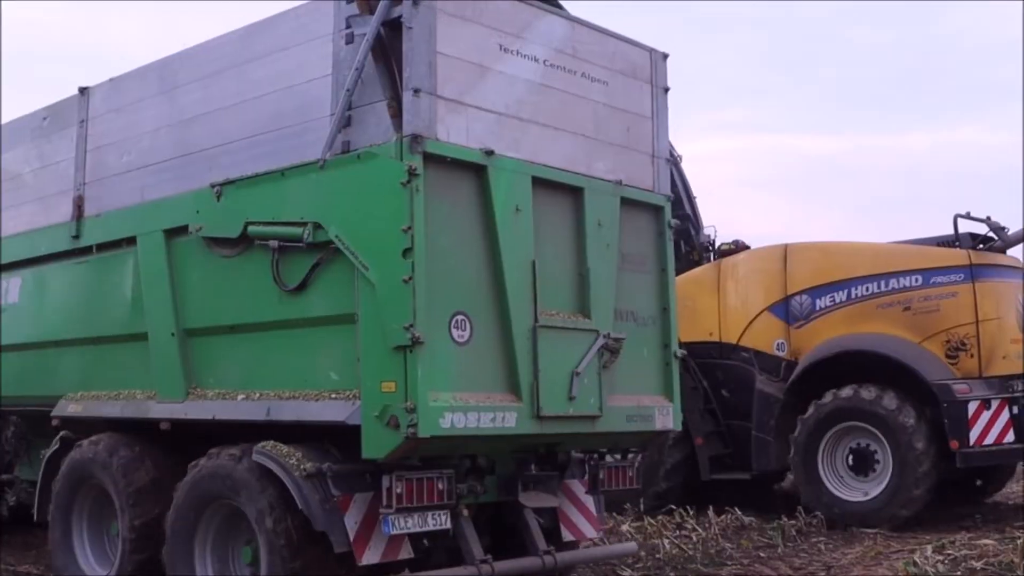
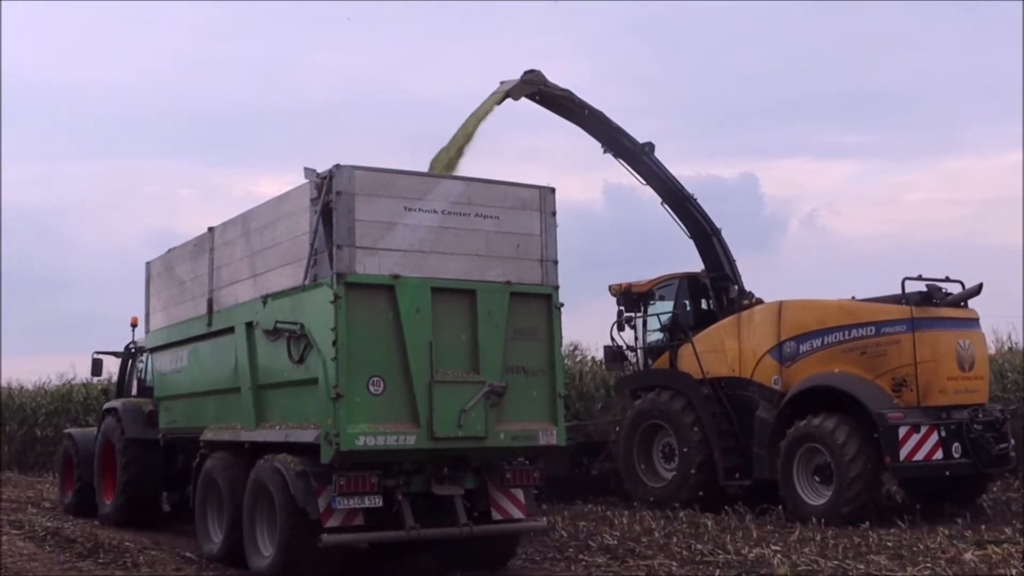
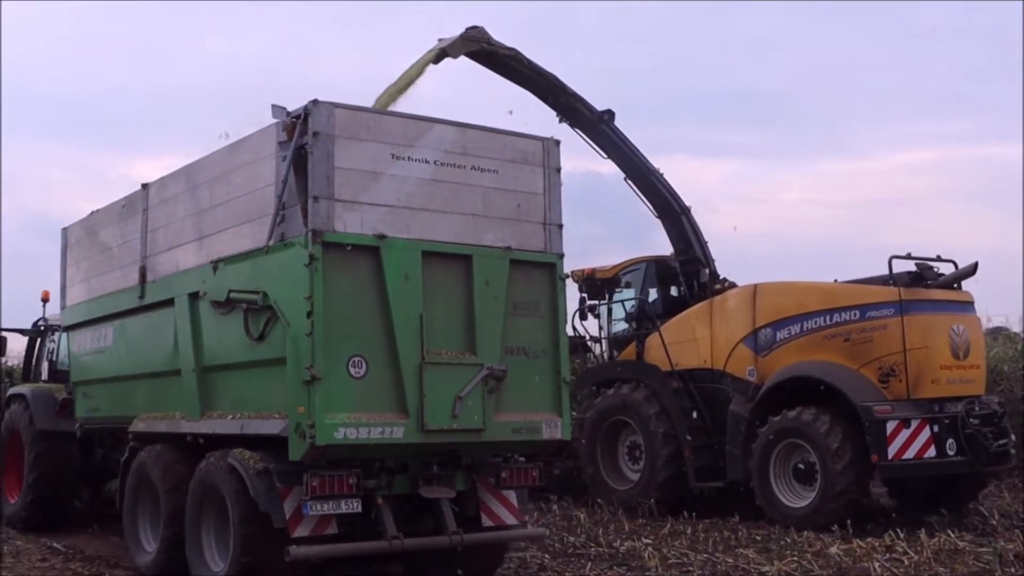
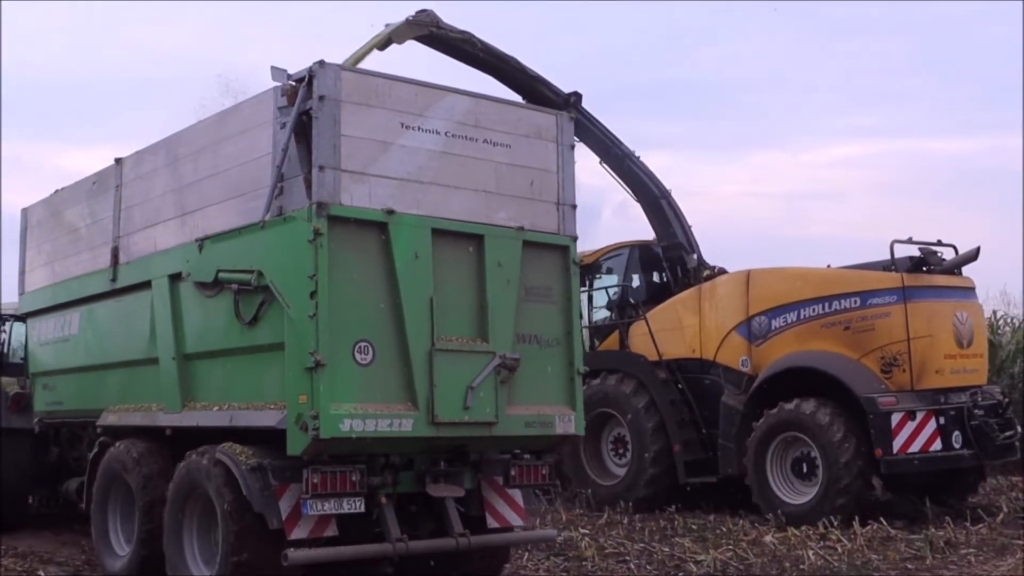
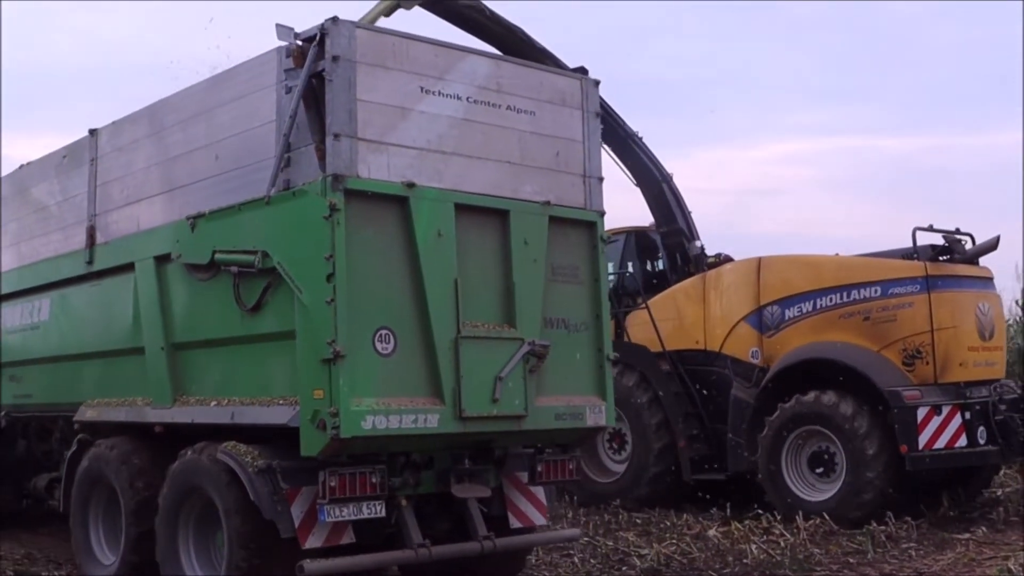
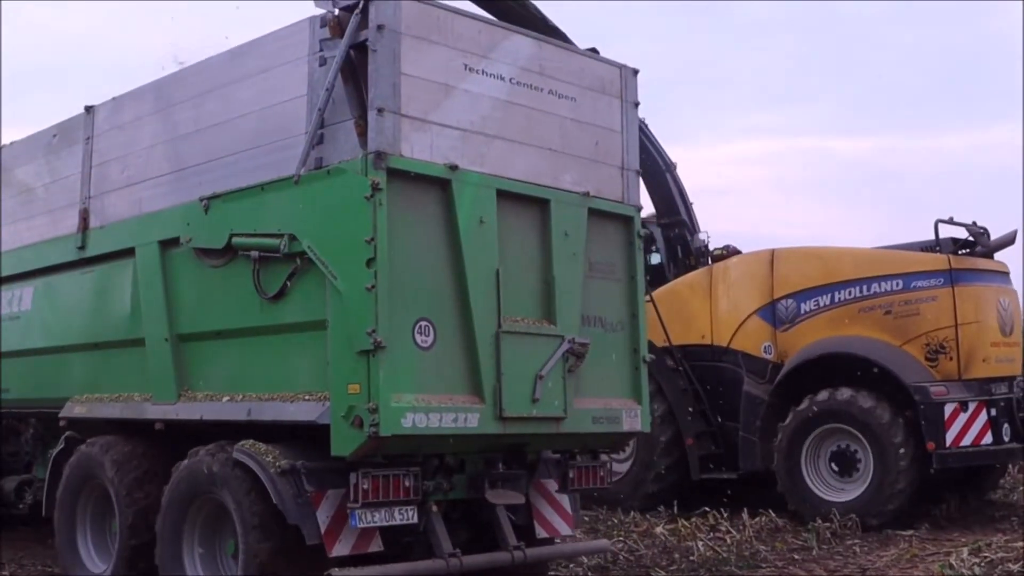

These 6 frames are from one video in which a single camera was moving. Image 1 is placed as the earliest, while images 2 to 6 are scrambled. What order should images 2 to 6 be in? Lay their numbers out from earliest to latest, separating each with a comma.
6, 5, 4, 3, 2
